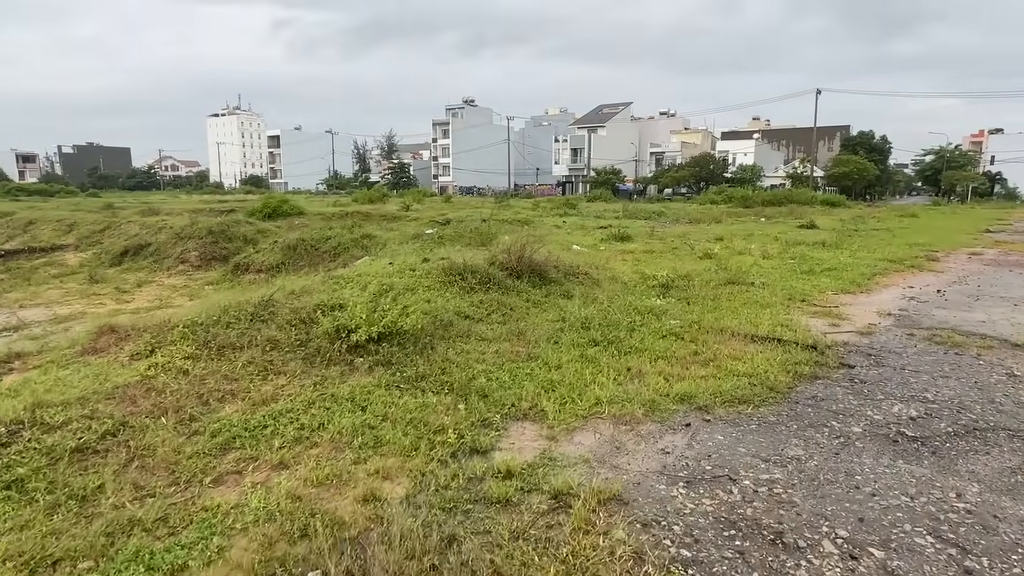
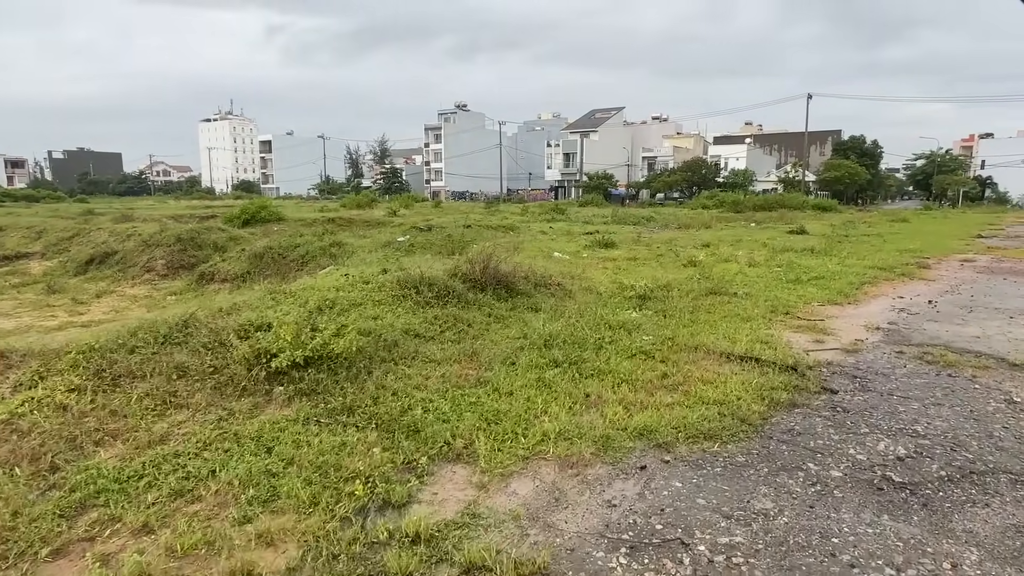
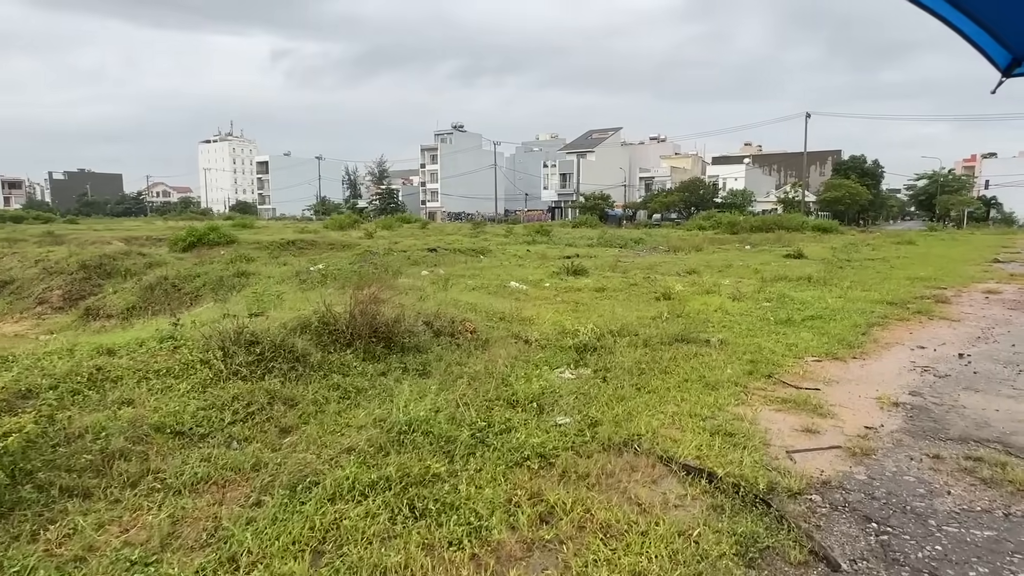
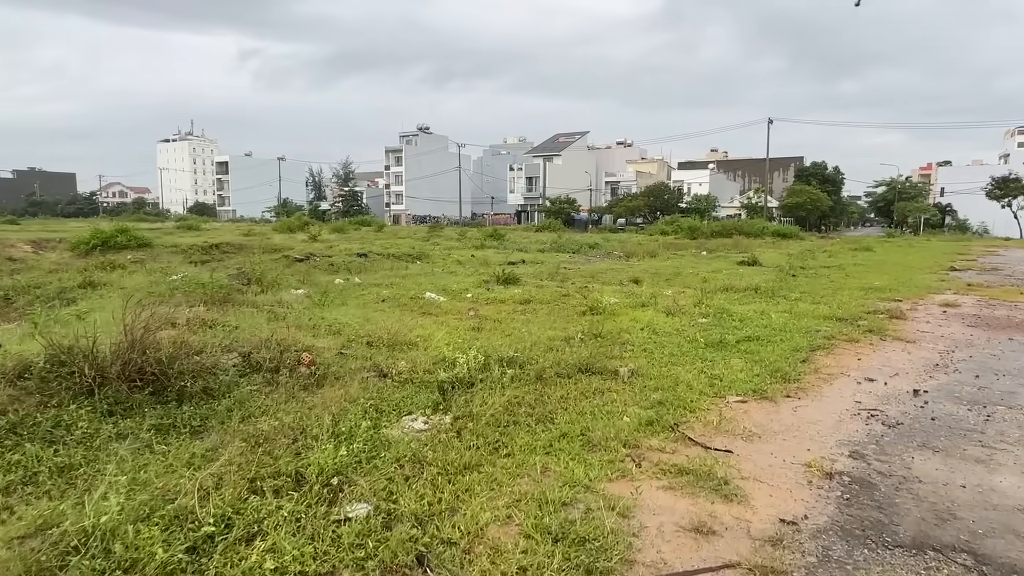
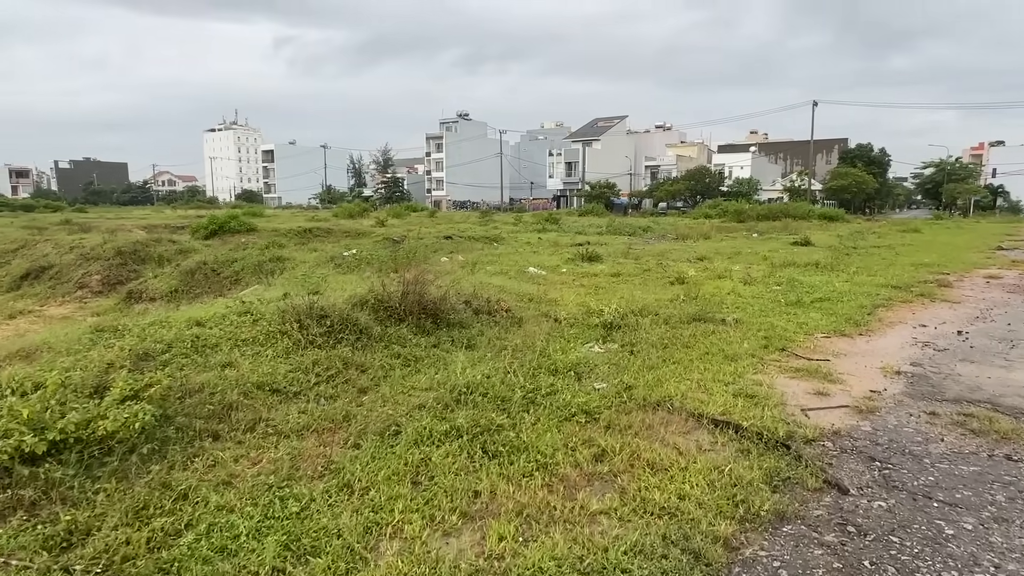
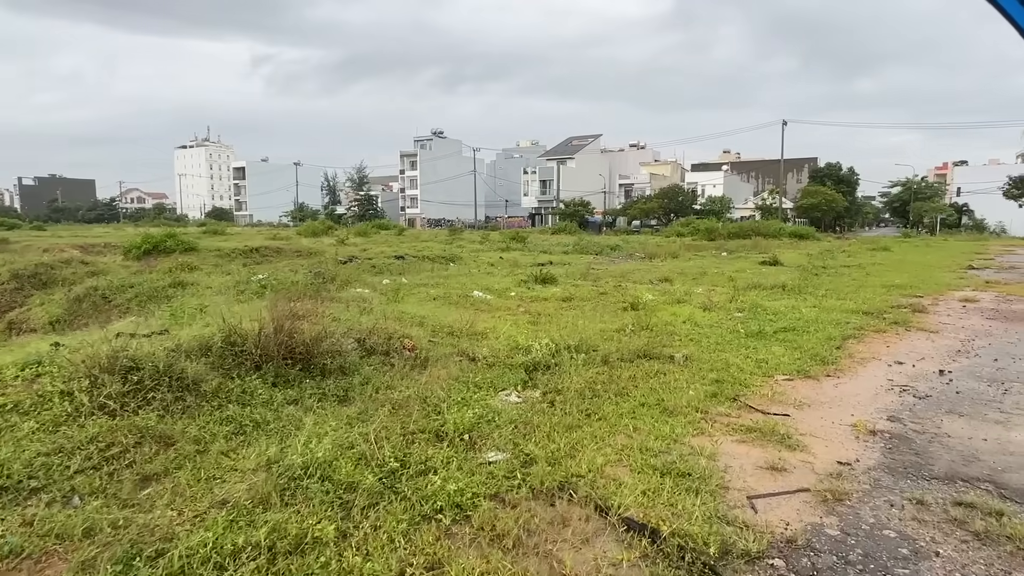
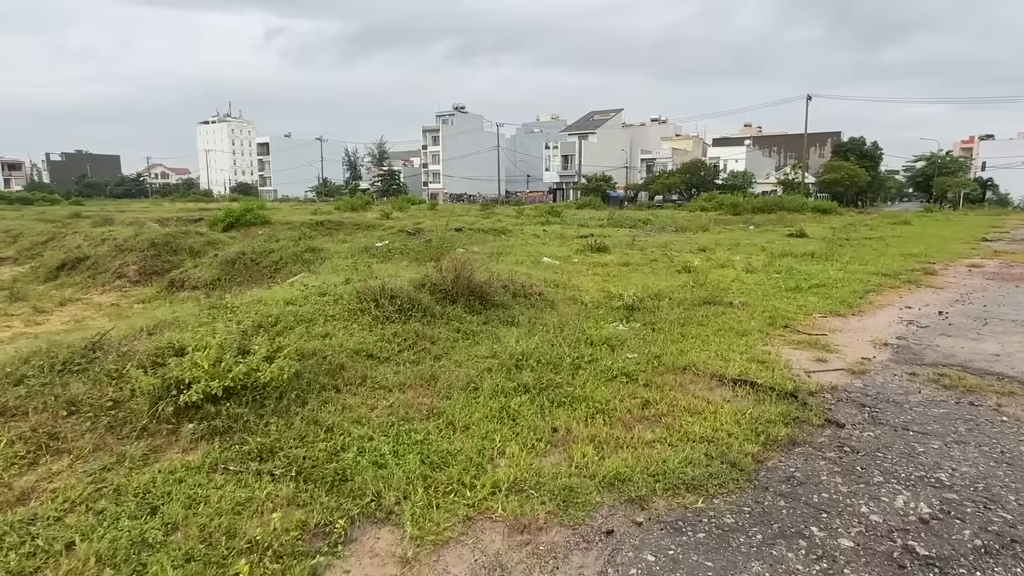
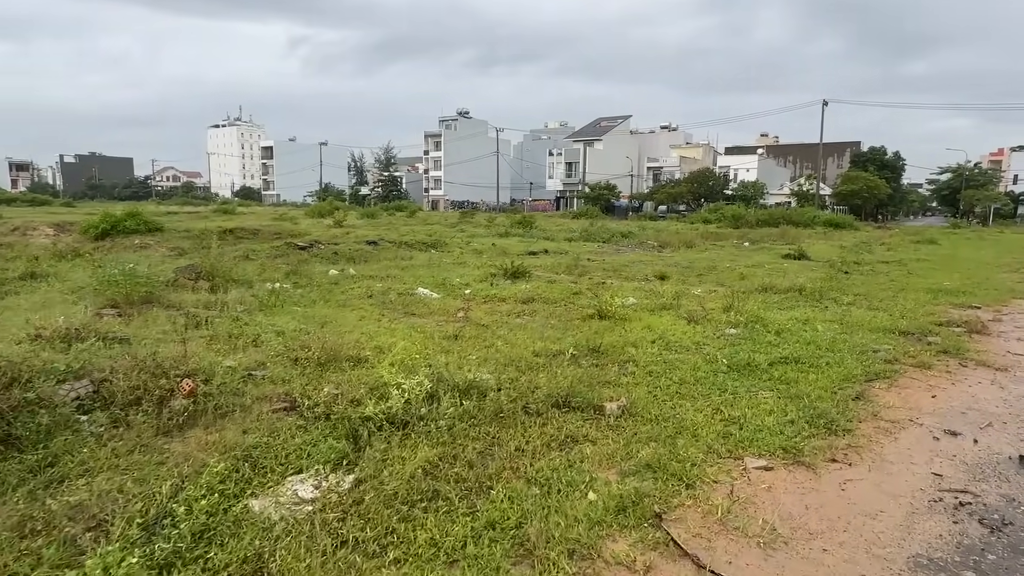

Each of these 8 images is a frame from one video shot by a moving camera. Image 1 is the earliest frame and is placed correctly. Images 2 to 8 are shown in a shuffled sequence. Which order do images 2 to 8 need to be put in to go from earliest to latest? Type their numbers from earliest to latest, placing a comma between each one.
2, 7, 5, 3, 6, 4, 8
